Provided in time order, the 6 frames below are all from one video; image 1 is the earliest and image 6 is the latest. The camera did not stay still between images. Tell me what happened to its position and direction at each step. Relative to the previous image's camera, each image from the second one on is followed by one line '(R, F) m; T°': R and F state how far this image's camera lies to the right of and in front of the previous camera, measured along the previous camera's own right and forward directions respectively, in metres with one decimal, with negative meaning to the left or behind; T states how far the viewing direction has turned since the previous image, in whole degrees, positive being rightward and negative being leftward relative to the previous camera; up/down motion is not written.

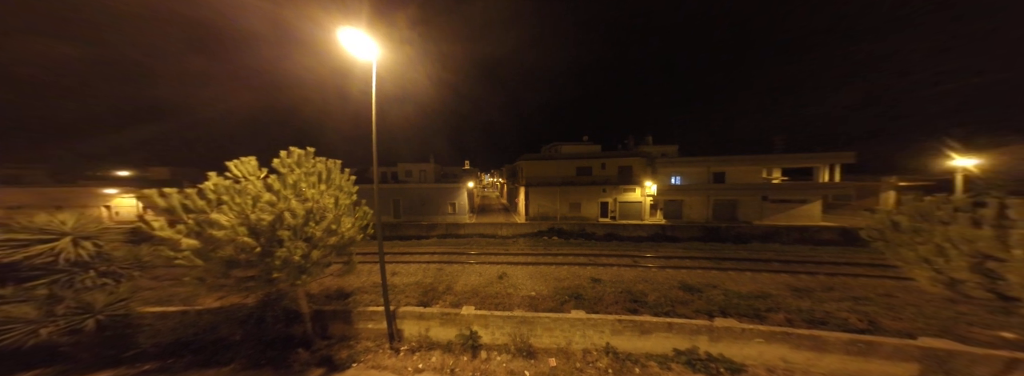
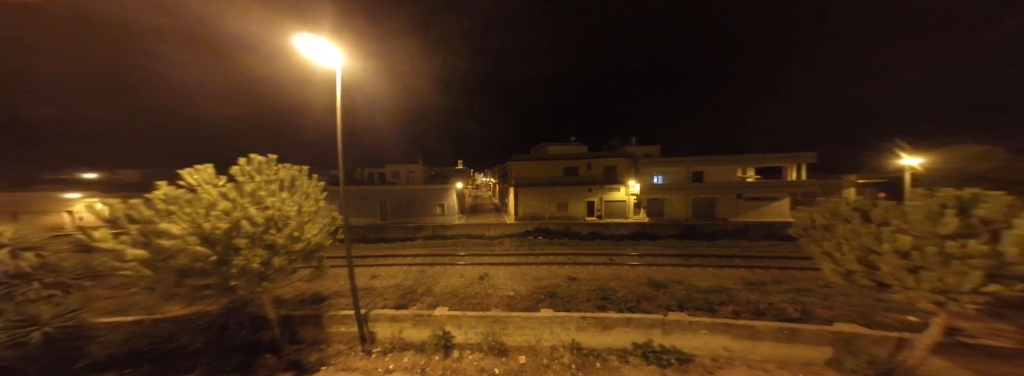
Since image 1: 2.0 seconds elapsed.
(+0.5, -0.3) m; +2°
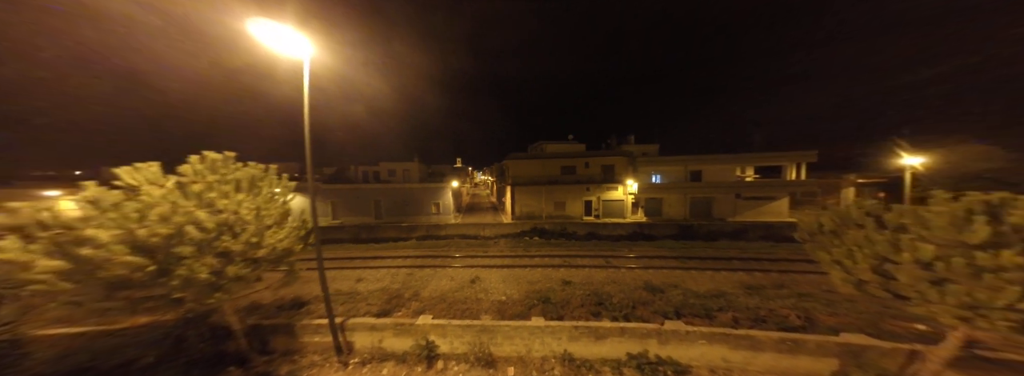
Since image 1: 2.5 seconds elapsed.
(+0.3, +0.3) m; 0°
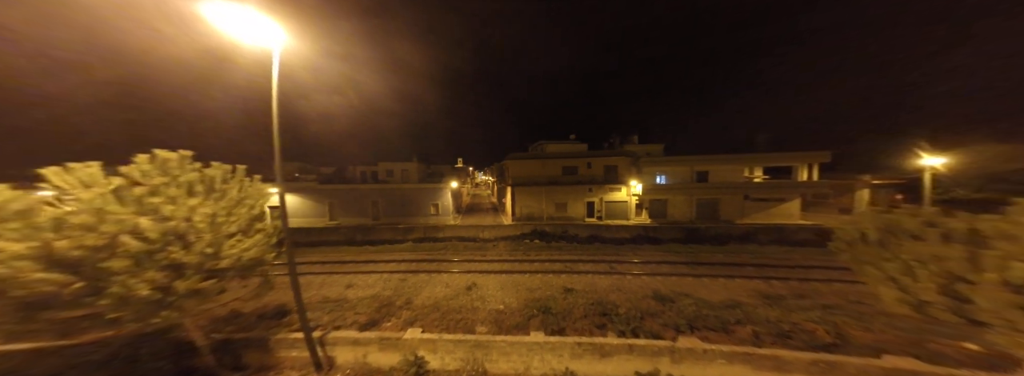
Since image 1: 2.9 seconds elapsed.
(+0.1, +0.5) m; -1°
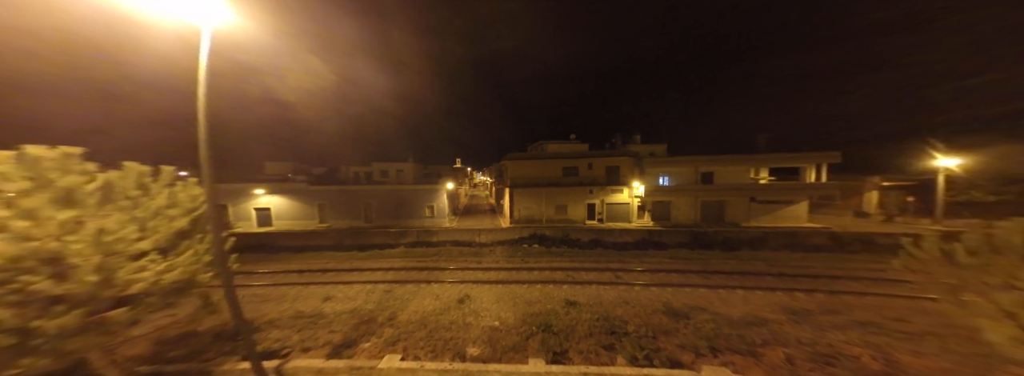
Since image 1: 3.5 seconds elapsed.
(+0.1, +0.7) m; 0°
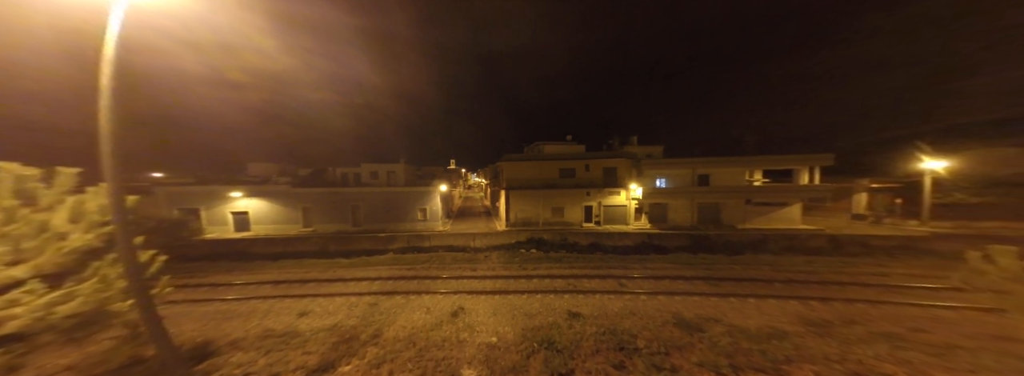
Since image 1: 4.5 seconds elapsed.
(-0.1, +0.5) m; +2°
